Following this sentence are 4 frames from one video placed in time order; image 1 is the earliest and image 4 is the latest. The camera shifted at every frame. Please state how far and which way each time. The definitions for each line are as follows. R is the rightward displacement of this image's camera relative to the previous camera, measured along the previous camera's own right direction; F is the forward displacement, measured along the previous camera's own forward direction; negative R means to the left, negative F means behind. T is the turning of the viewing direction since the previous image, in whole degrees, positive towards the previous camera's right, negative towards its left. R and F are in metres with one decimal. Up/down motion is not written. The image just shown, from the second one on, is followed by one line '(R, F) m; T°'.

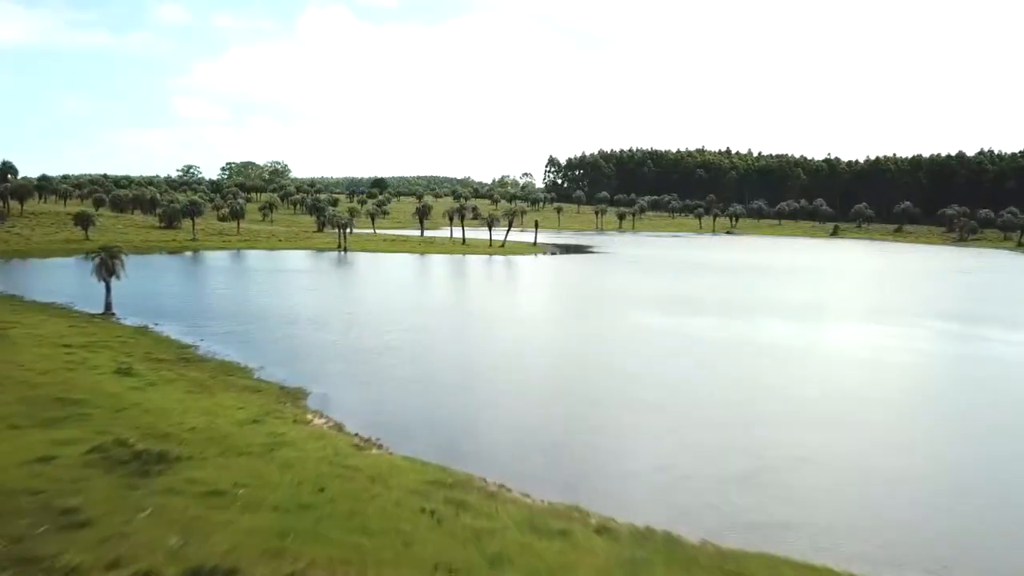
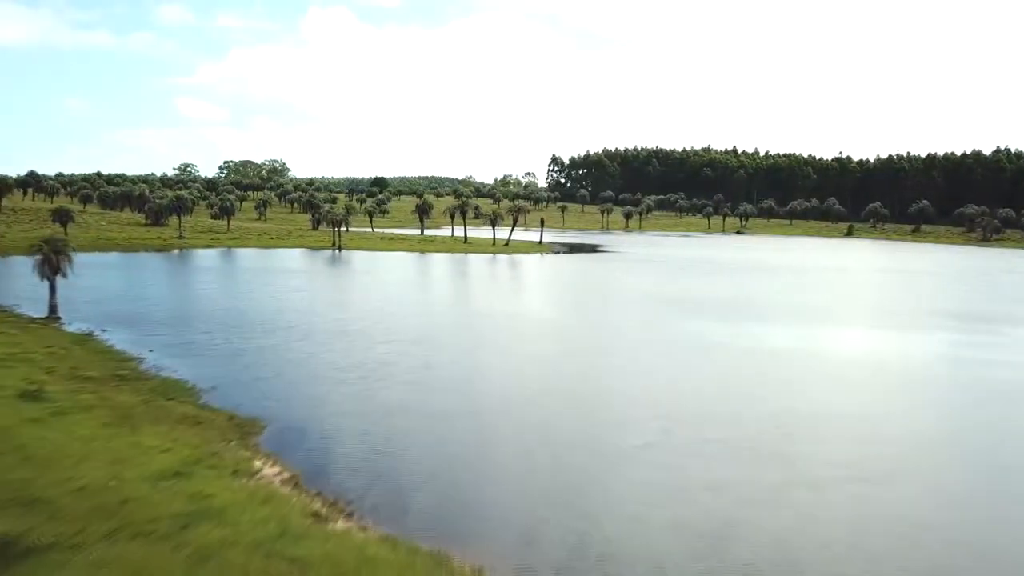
(-0.4, +4.3) m; 0°
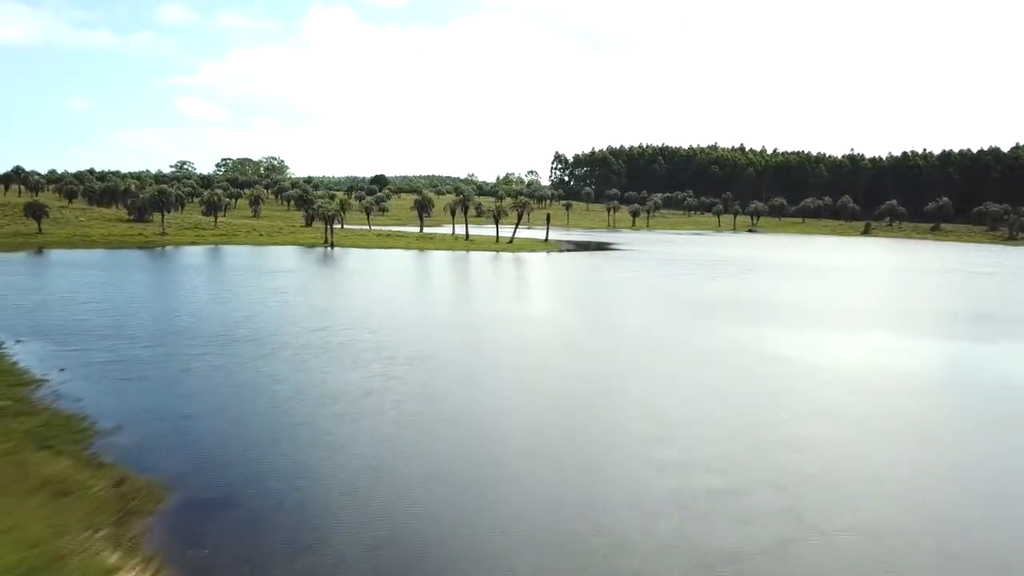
(-0.3, +4.6) m; 0°
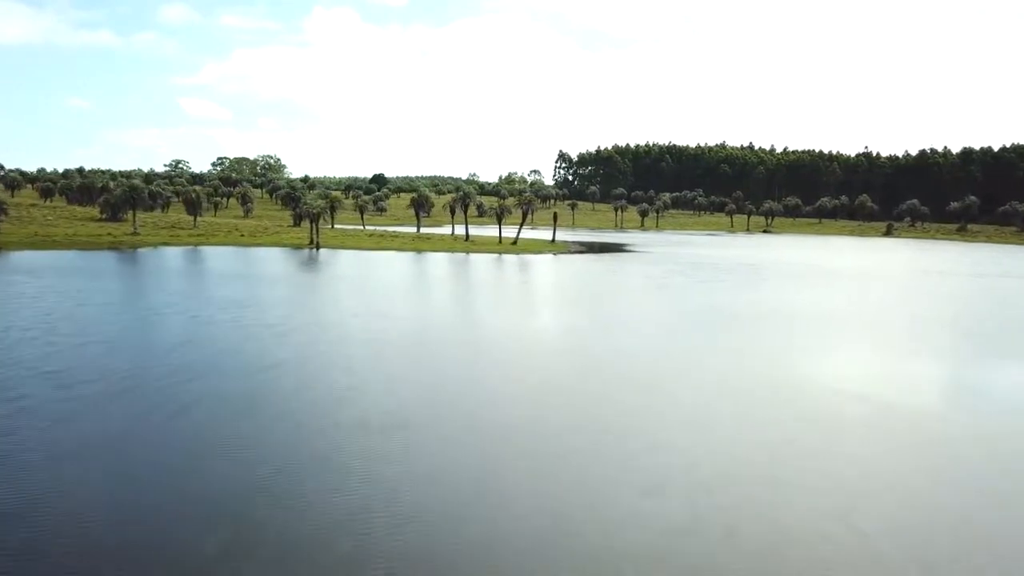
(-0.3, +6.0) m; 0°
